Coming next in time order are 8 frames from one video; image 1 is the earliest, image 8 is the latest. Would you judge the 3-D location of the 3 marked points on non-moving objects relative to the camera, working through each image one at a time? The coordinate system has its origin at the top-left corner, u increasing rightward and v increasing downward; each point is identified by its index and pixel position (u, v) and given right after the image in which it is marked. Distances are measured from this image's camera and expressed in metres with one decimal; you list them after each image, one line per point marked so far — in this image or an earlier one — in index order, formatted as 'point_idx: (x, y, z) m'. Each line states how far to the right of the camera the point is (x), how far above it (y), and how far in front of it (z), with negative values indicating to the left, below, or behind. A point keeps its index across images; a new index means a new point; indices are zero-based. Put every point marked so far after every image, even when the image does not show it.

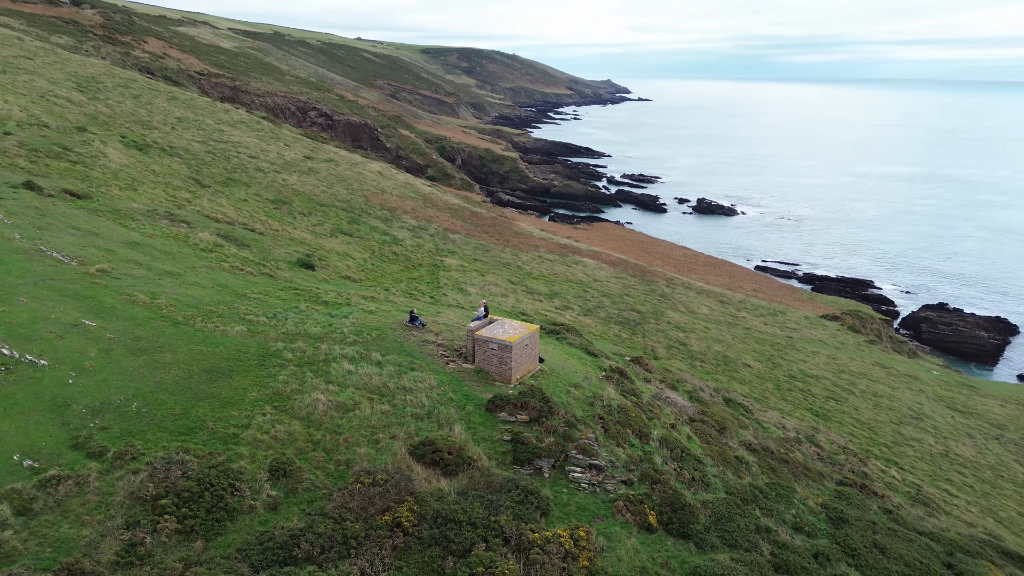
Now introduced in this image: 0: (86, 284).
0: (-7.4, +0.1, +12.8) m
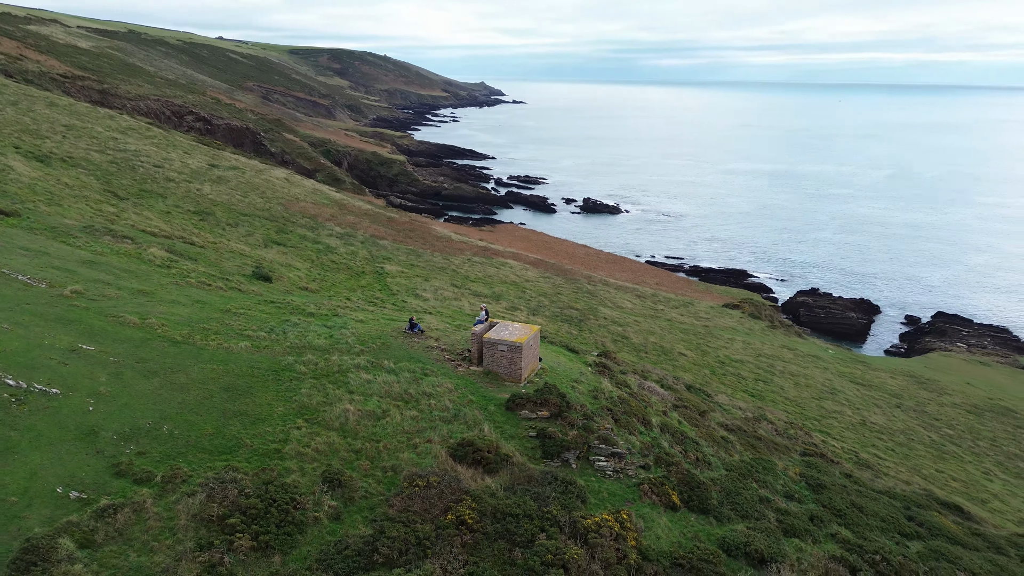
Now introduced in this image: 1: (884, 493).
0: (-7.4, -0.3, +12.2) m
1: (+7.2, -4.0, +14.3) m
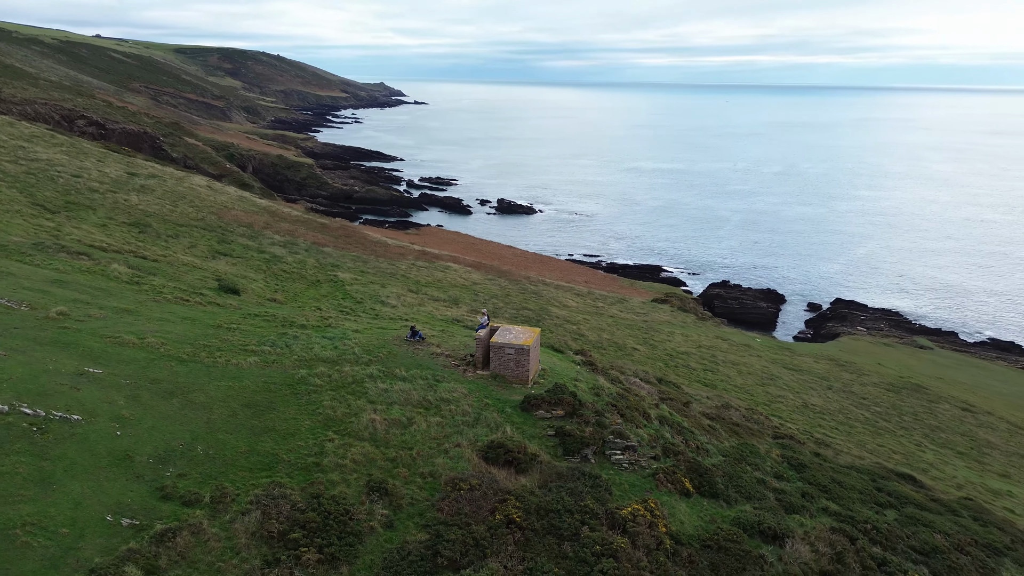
0: (-7.2, -0.7, +11.6) m
1: (+7.1, -3.8, +15.5) m
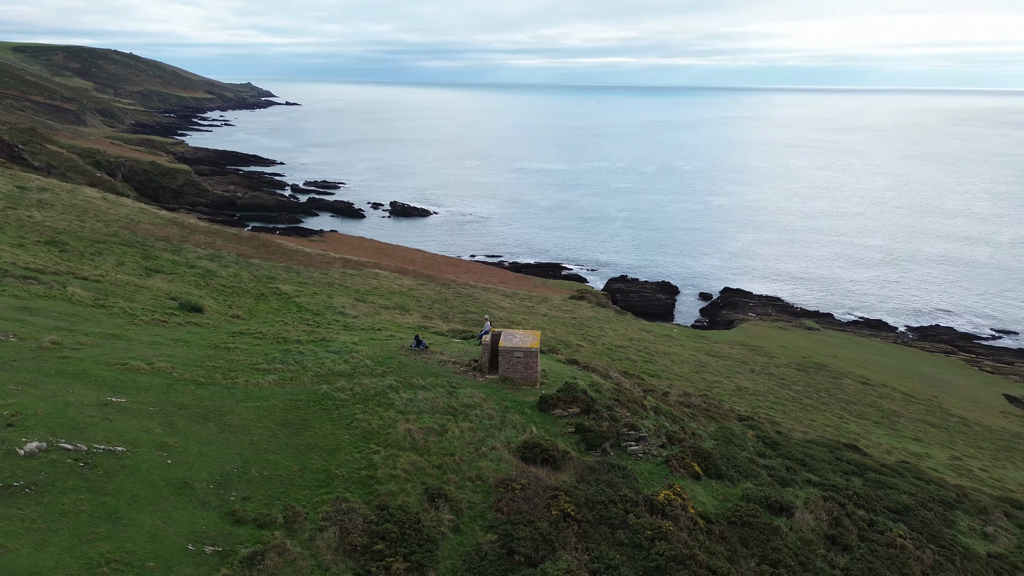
0: (-6.8, -1.1, +11.0) m
1: (+6.9, -3.6, +17.1) m
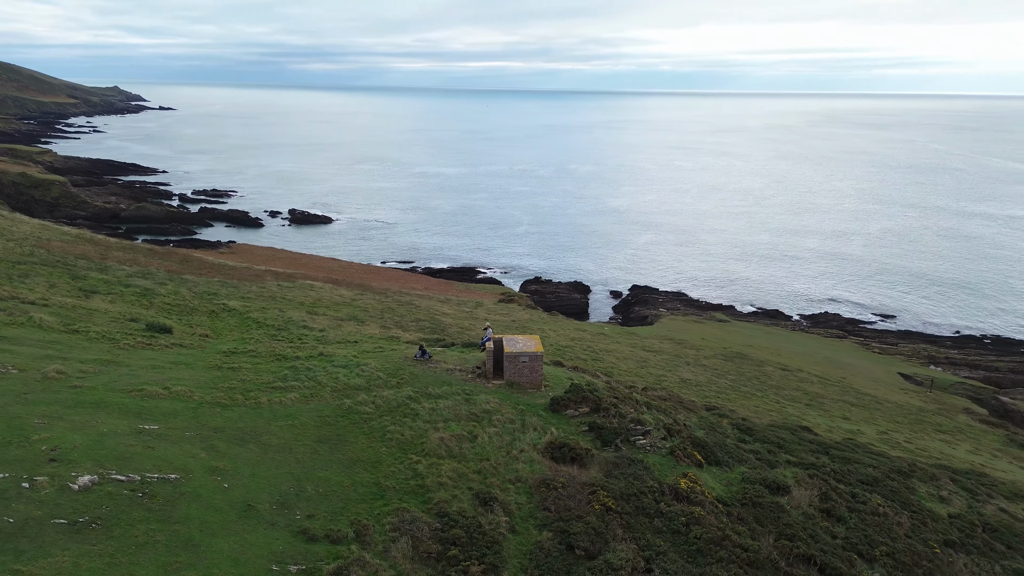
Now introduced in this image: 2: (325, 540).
0: (-6.3, -1.5, +10.5) m
1: (+6.5, -3.5, +18.5) m
2: (-2.2, -3.0, +8.6) m
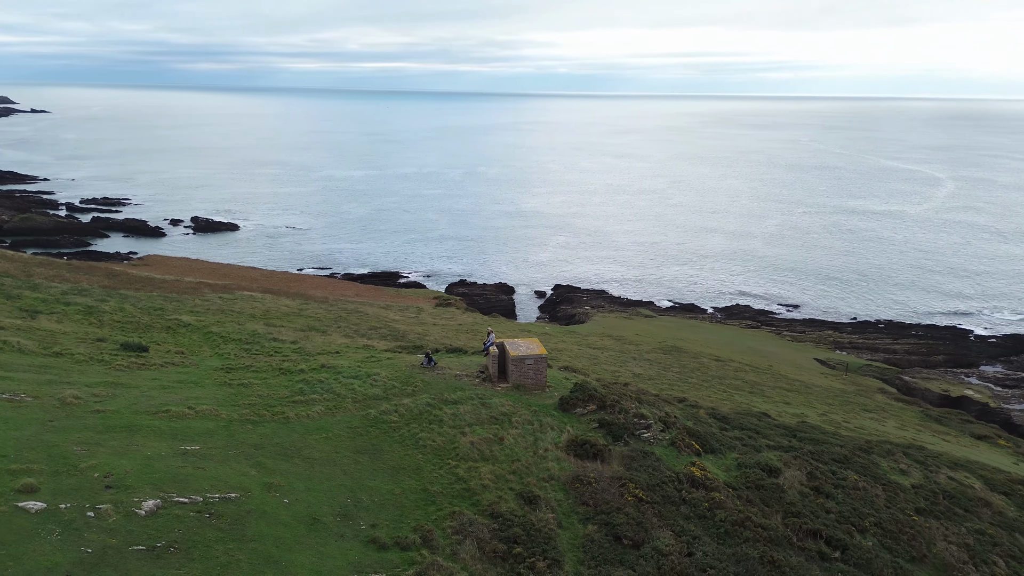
0: (-5.8, -1.7, +10.2) m
1: (+6.0, -3.4, +19.6) m
2: (-1.4, -3.1, +8.8) m
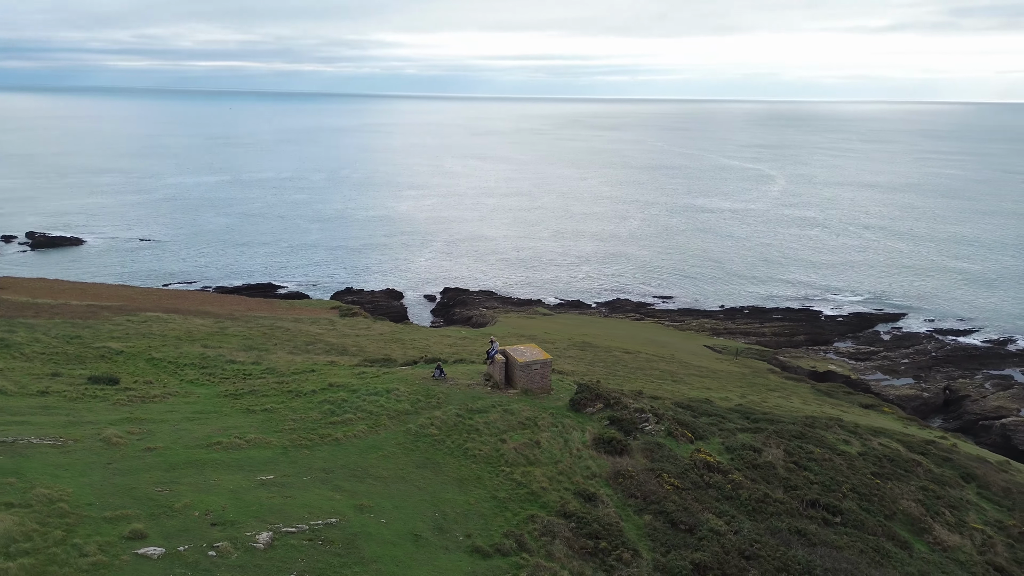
0: (-4.8, -2.2, +9.7) m
1: (+5.1, -3.3, +21.2) m
2: (-0.2, -3.3, +9.2) m
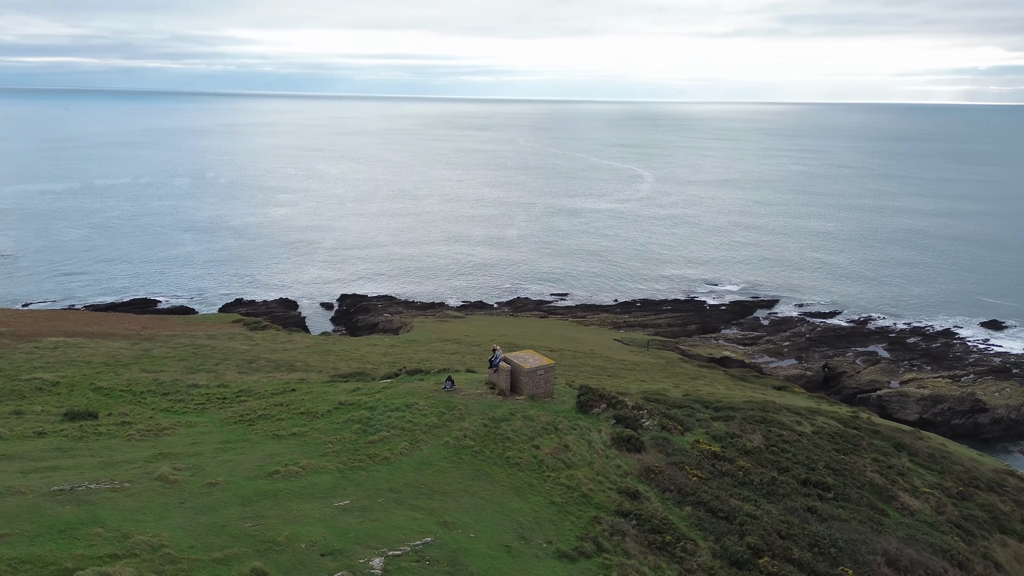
0: (-3.8, -2.5, +9.3) m
1: (+4.1, -3.3, +22.2) m
2: (+0.9, -3.5, +9.5) m
